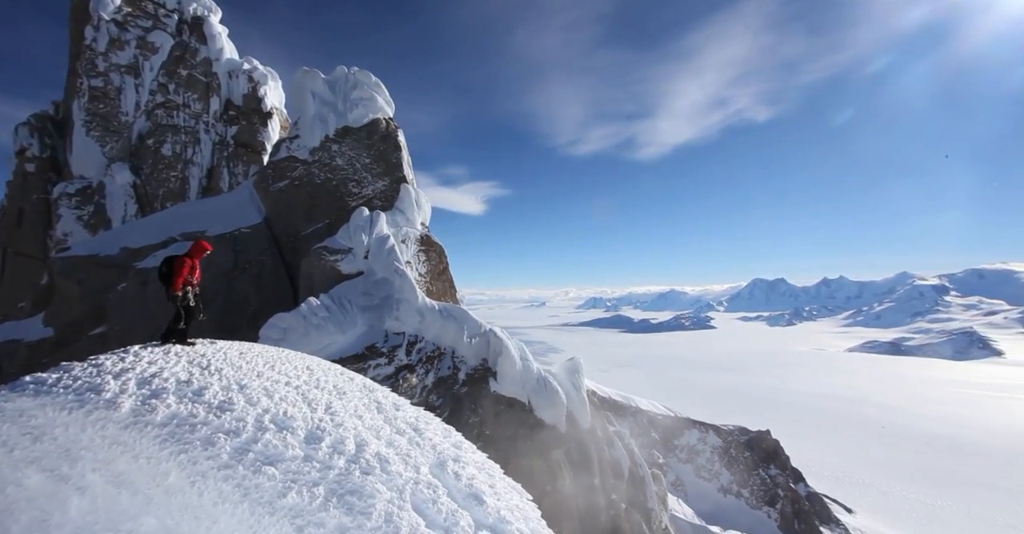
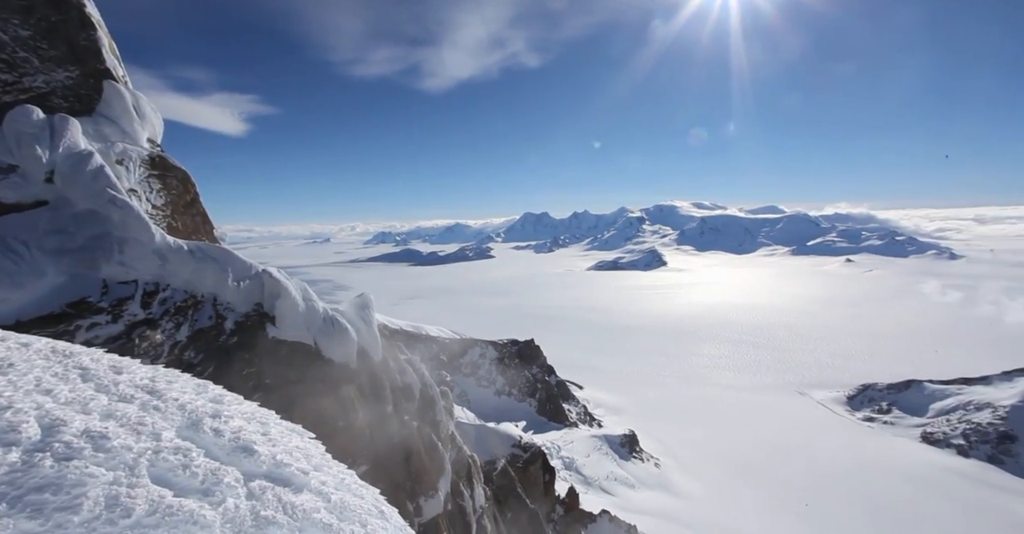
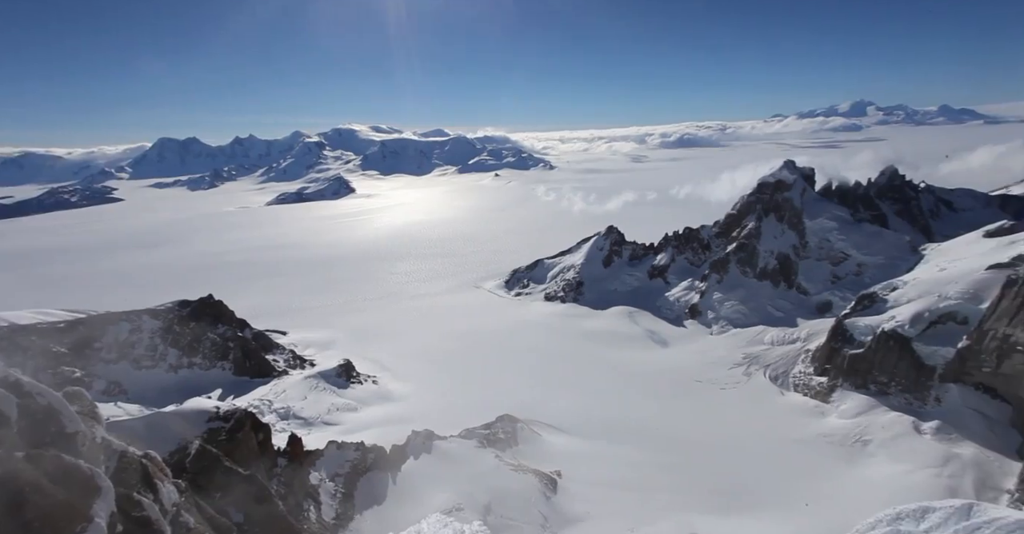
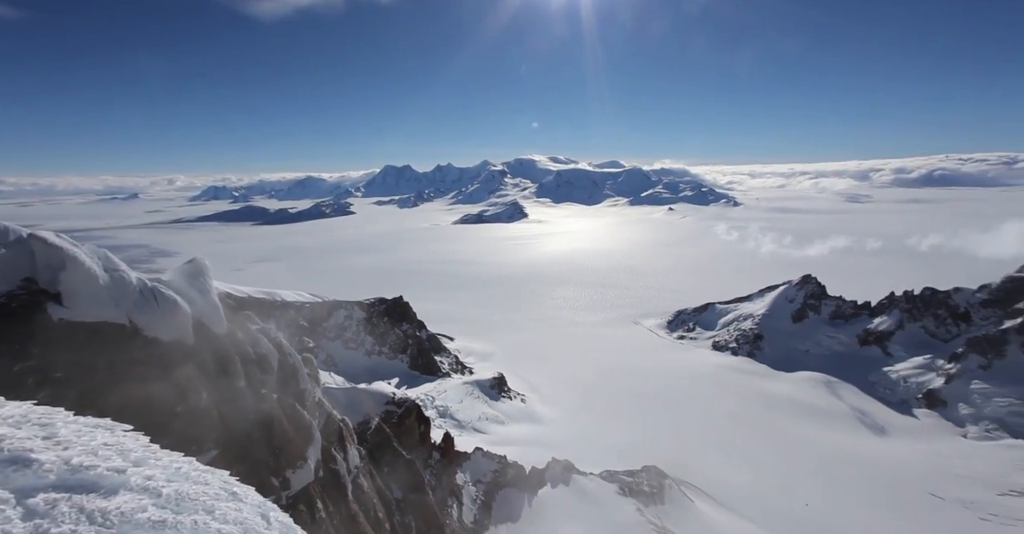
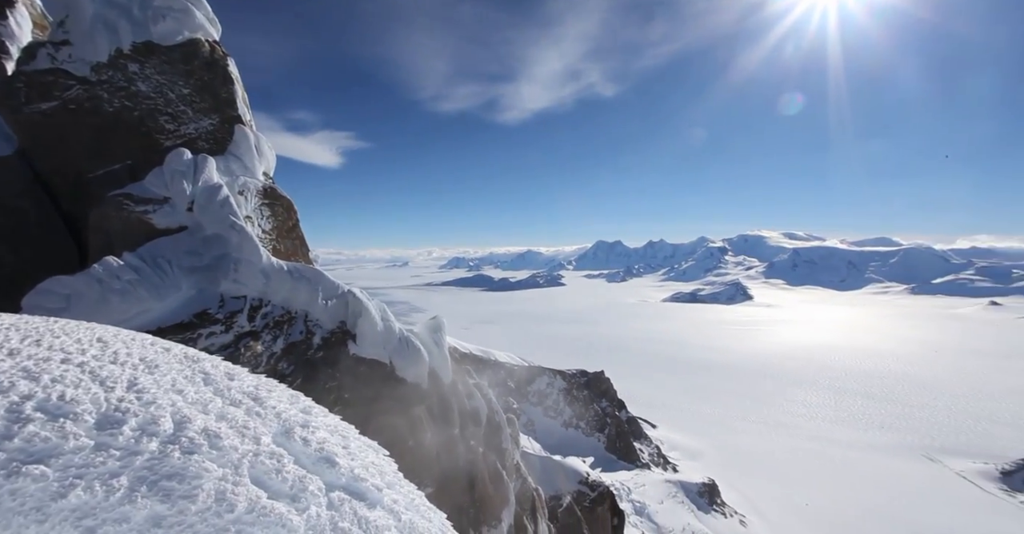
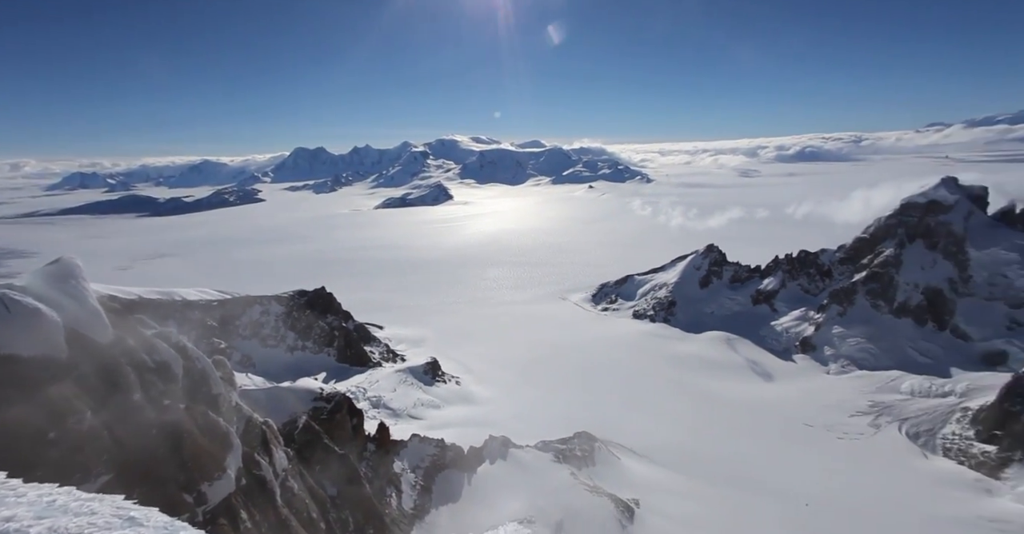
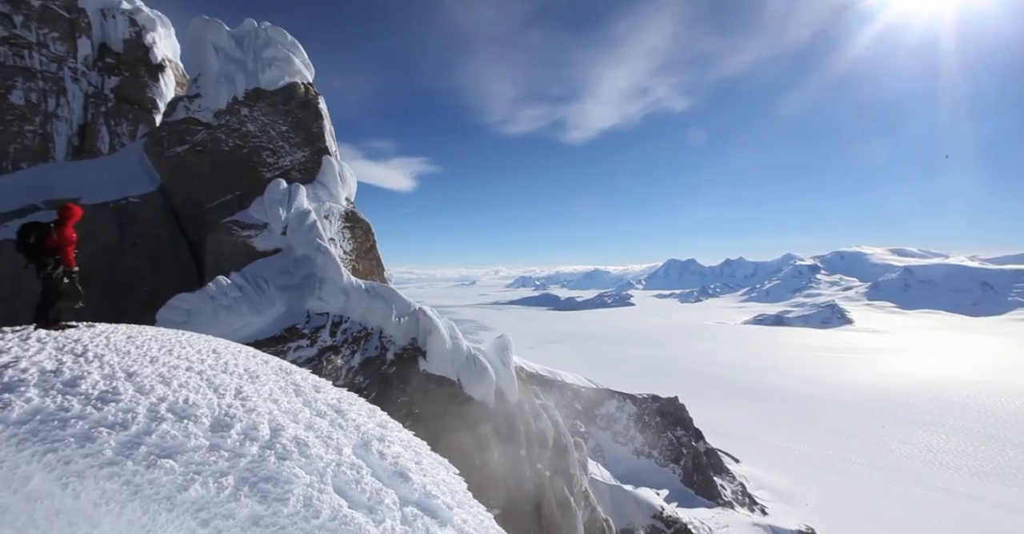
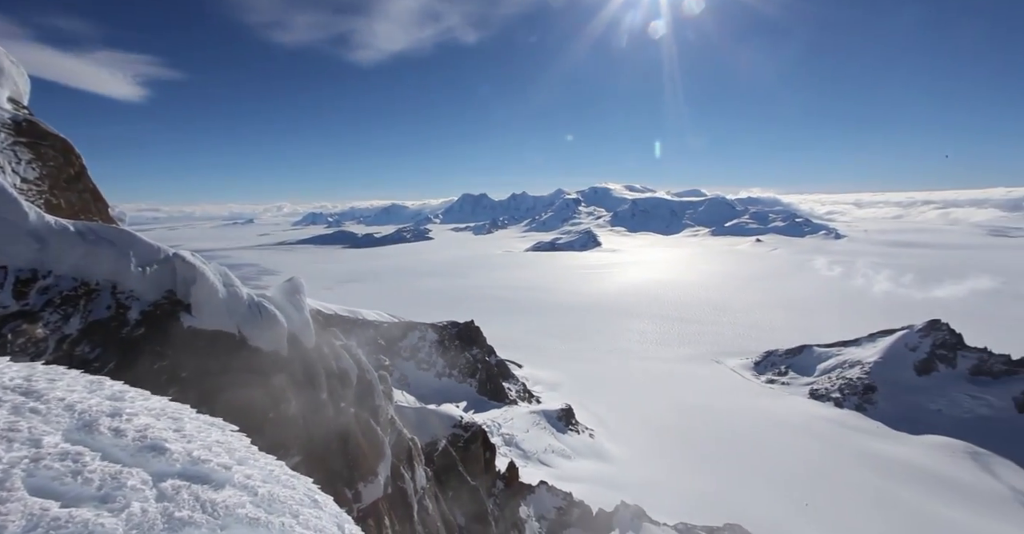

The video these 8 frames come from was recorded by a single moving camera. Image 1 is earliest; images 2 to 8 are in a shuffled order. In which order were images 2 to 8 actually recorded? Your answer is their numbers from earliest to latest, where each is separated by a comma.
7, 5, 2, 8, 4, 6, 3
